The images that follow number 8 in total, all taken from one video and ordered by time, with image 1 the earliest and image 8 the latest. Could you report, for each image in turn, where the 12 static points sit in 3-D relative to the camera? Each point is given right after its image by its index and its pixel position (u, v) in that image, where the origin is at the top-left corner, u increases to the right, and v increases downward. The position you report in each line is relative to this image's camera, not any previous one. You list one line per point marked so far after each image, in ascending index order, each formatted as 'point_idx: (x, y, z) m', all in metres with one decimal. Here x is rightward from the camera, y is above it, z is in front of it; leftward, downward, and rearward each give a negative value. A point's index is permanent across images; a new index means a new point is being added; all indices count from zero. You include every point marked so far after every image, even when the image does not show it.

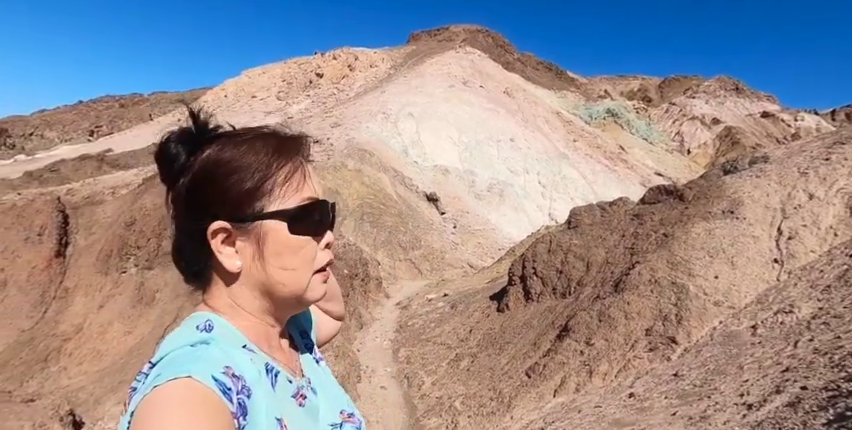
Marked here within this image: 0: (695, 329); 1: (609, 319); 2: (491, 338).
0: (+3.6, -1.5, +6.5) m
1: (+2.7, -1.5, +7.1) m
2: (+1.2, -2.3, +8.9) m
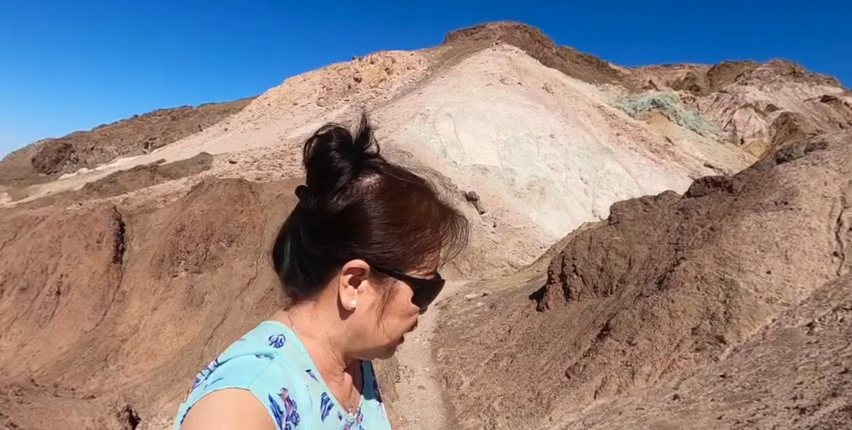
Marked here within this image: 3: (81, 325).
0: (+4.0, -1.4, +6.2) m
1: (+3.2, -1.4, +6.8) m
2: (+1.9, -2.2, +8.7) m
3: (-7.9, -2.5, +11.2) m
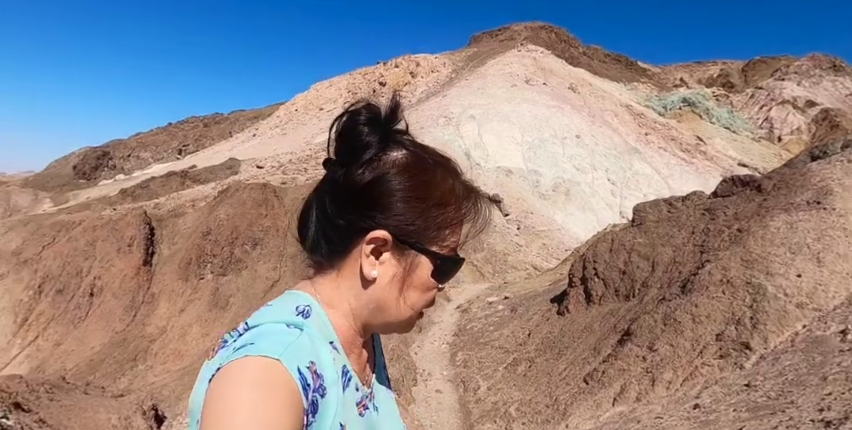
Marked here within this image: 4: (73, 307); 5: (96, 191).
0: (+4.2, -1.4, +5.9) m
1: (+3.4, -1.5, +6.6) m
2: (+2.2, -2.2, +8.5) m
3: (-7.5, -2.6, +11.6) m
4: (-8.7, -2.2, +12.0) m
5: (-13.1, +1.0, +19.4) m
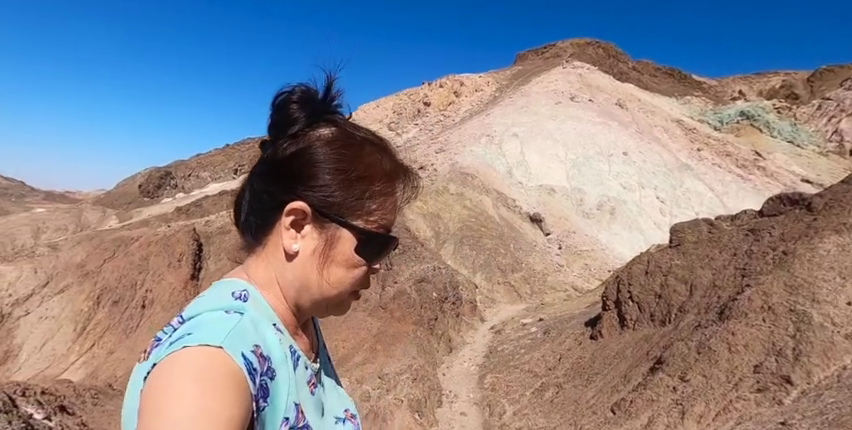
0: (+4.3, -1.7, +5.3) m
1: (+3.6, -1.7, +6.1) m
2: (+2.6, -2.6, +8.2) m
3: (-6.7, -3.0, +12.2) m
4: (-7.8, -2.7, +12.7) m
5: (-11.5, +0.3, +20.8) m
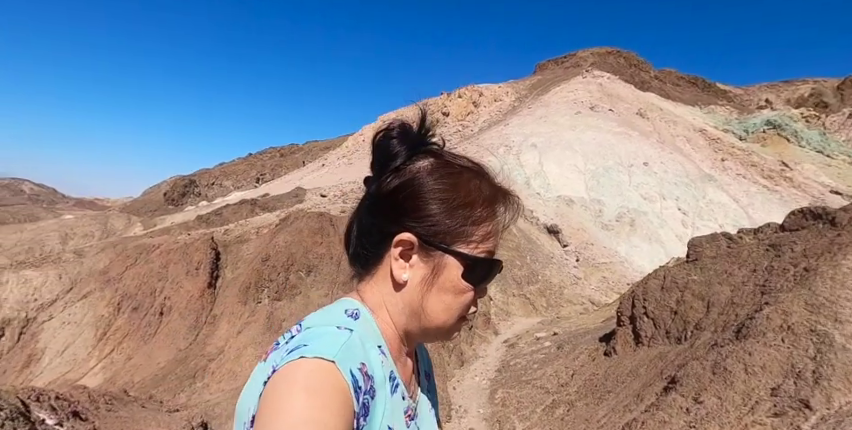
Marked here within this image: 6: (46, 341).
0: (+4.3, -1.8, +5.1) m
1: (+3.6, -1.9, +5.9) m
2: (+2.7, -2.8, +8.0) m
3: (-6.3, -3.3, +12.4) m
4: (-7.5, -2.9, +13.0) m
5: (-10.7, -0.1, +21.2) m
6: (-10.4, -3.4, +13.3) m
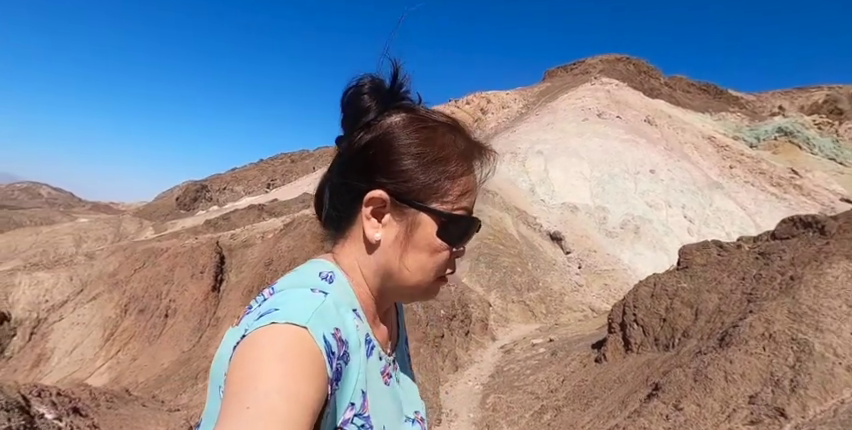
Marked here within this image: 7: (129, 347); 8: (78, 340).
0: (+4.0, -1.9, +5.1) m
1: (+3.4, -2.0, +5.9) m
2: (+2.5, -2.9, +8.0) m
3: (-6.4, -3.4, +12.7) m
4: (-7.5, -3.0, +13.3) m
5: (-10.5, -0.3, +21.7) m
6: (-10.4, -3.5, +13.7) m
7: (-8.0, -3.6, +13.2) m
8: (-9.7, -3.5, +13.6) m
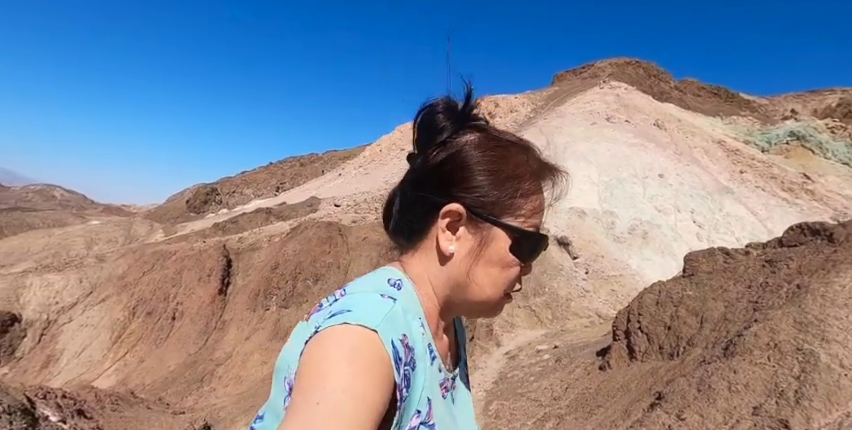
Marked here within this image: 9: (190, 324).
0: (+4.0, -2.0, +5.0) m
1: (+3.4, -2.1, +5.8) m
2: (+2.6, -3.0, +7.9) m
3: (-6.3, -3.5, +12.8) m
4: (-7.4, -3.1, +13.4) m
5: (-10.2, -0.4, +21.9) m
6: (-10.3, -3.6, +13.9) m
7: (-7.9, -3.7, +13.4) m
8: (-9.5, -3.6, +13.7) m
9: (-6.4, -3.0, +13.2) m
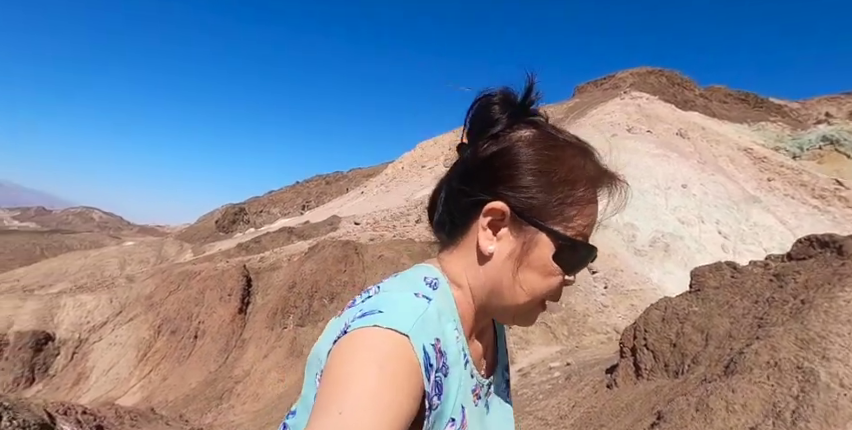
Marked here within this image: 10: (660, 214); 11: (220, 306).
0: (+3.8, -2.1, +4.8) m
1: (+3.2, -2.3, +5.7) m
2: (+2.6, -3.3, +7.8) m
3: (-5.9, -4.1, +13.2) m
4: (-7.0, -3.7, +13.9) m
5: (-9.3, -1.4, +22.6) m
6: (-9.8, -4.3, +14.6) m
7: (-7.5, -4.3, +13.8) m
8: (-9.1, -4.3, +14.3) m
9: (-6.0, -3.6, +13.6) m
10: (+8.5, 0.0, +17.7) m
11: (-6.0, -2.7, +14.3) m
